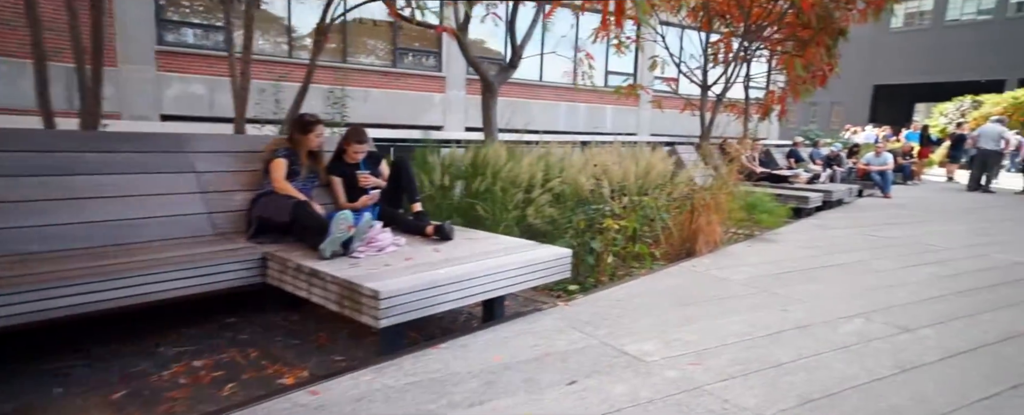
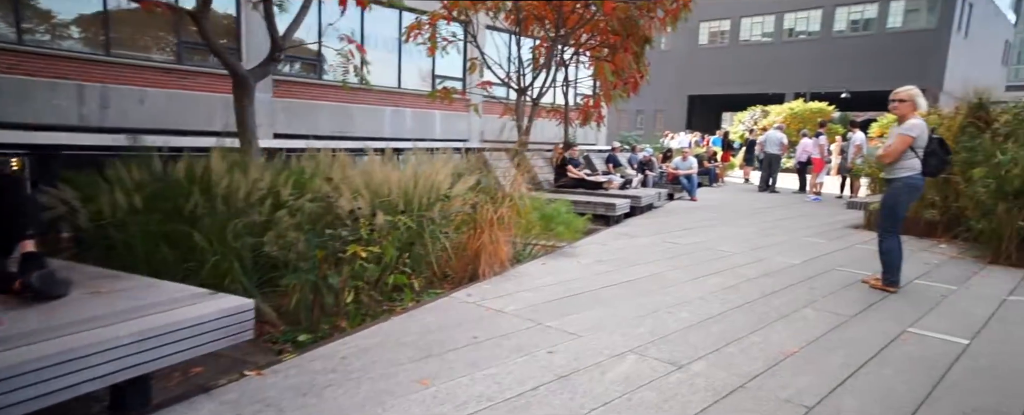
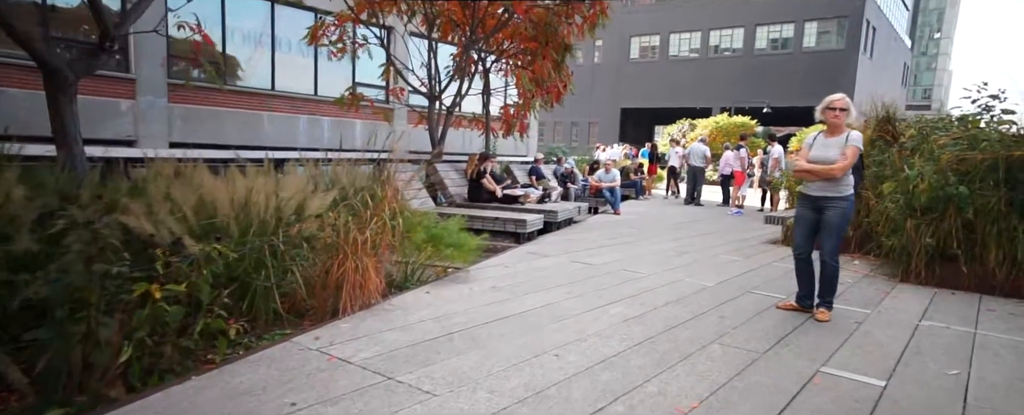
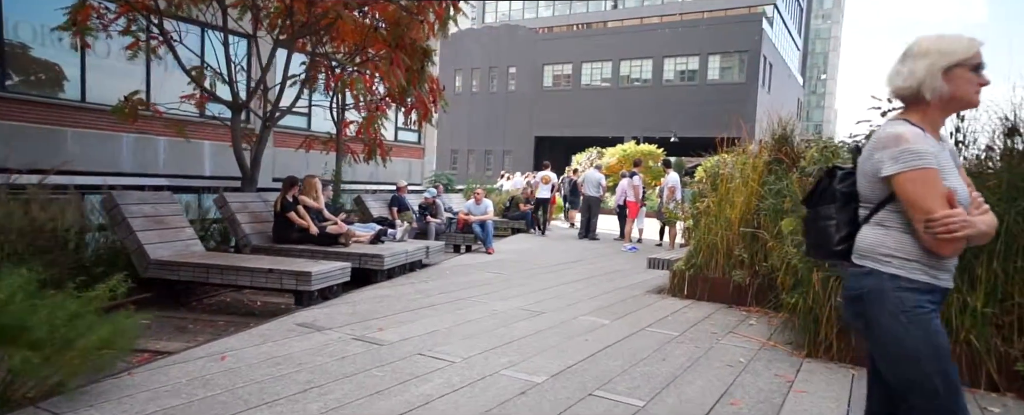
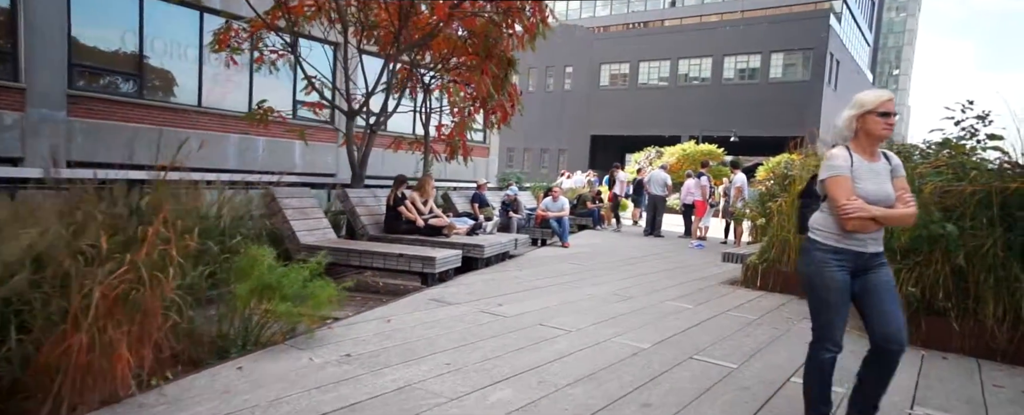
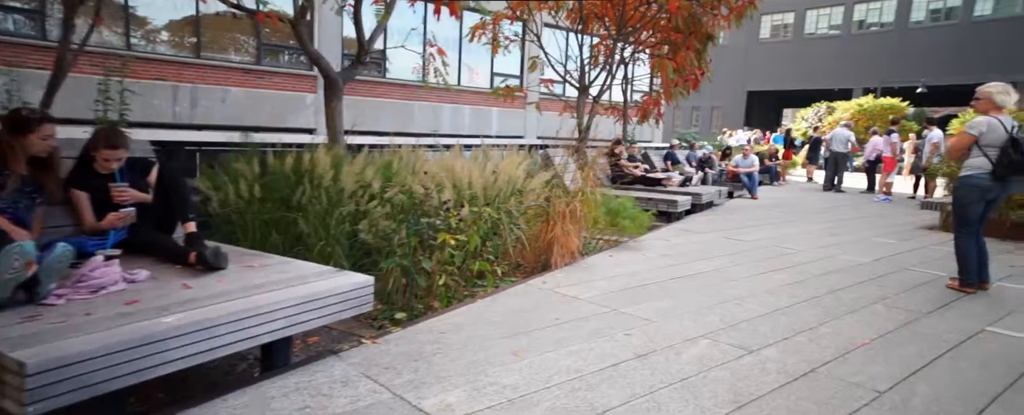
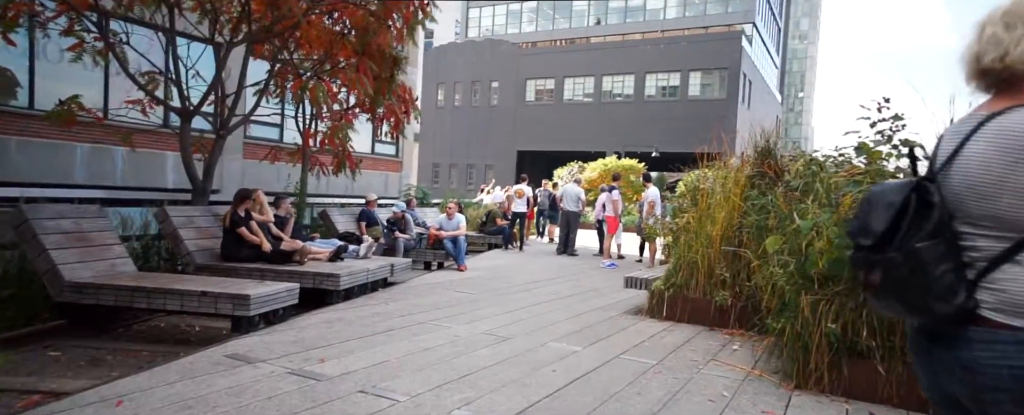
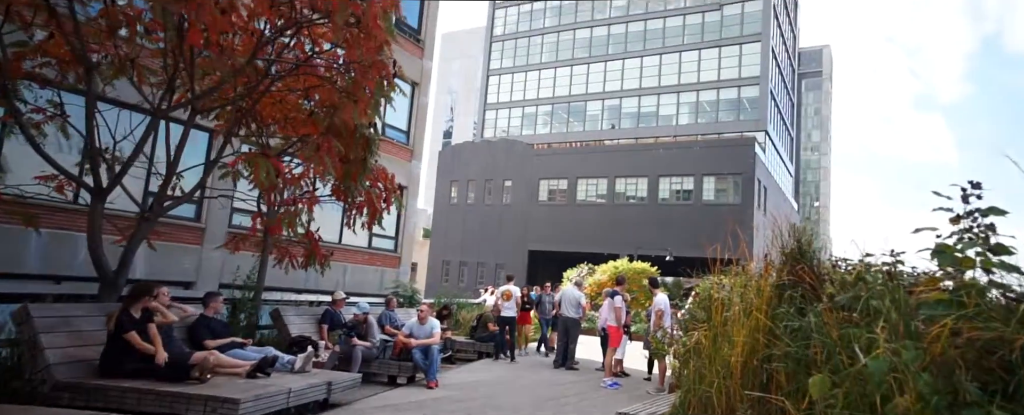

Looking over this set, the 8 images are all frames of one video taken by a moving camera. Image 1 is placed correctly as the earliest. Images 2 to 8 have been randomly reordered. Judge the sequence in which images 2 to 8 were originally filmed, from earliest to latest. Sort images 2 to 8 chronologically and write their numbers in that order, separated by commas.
6, 2, 3, 5, 4, 7, 8
